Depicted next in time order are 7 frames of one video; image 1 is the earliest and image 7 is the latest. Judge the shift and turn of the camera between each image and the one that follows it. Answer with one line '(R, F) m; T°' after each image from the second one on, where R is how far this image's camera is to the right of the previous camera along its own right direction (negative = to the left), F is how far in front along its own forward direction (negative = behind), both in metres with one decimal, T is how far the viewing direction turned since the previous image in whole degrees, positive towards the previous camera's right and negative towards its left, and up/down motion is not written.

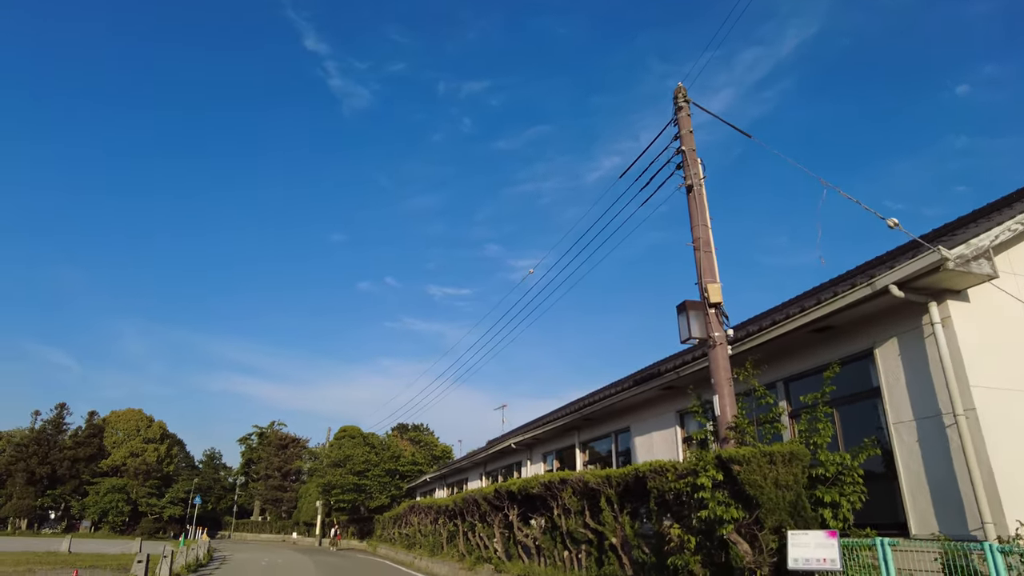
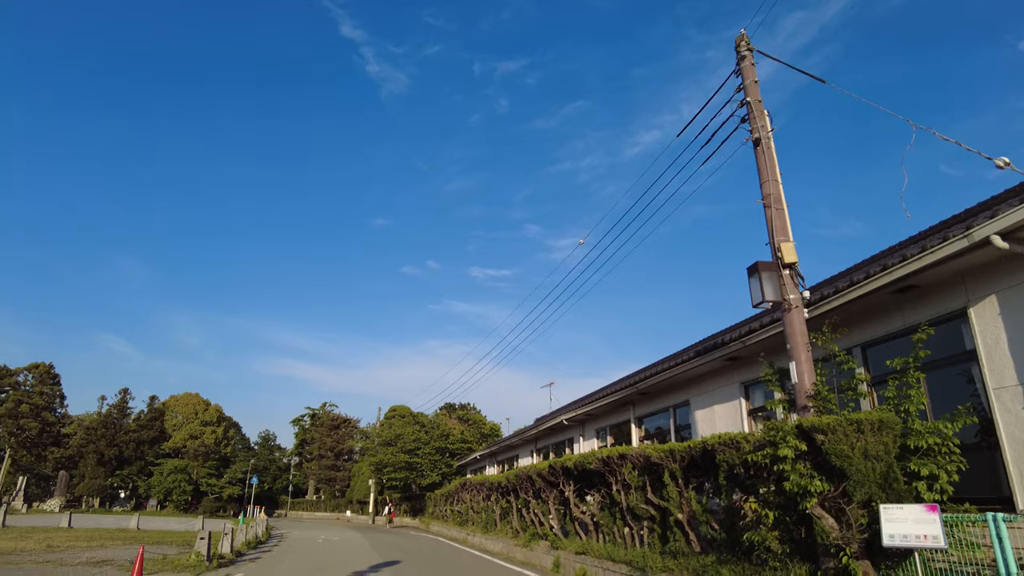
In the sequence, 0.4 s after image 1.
(-0.2, +0.3) m; -4°
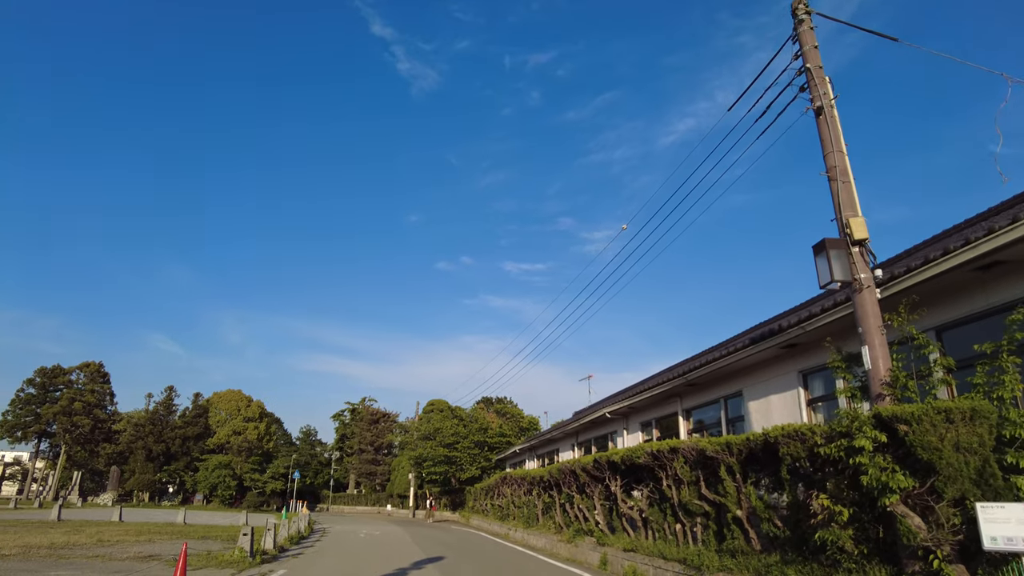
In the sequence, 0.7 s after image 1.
(-0.1, +0.4) m; -3°
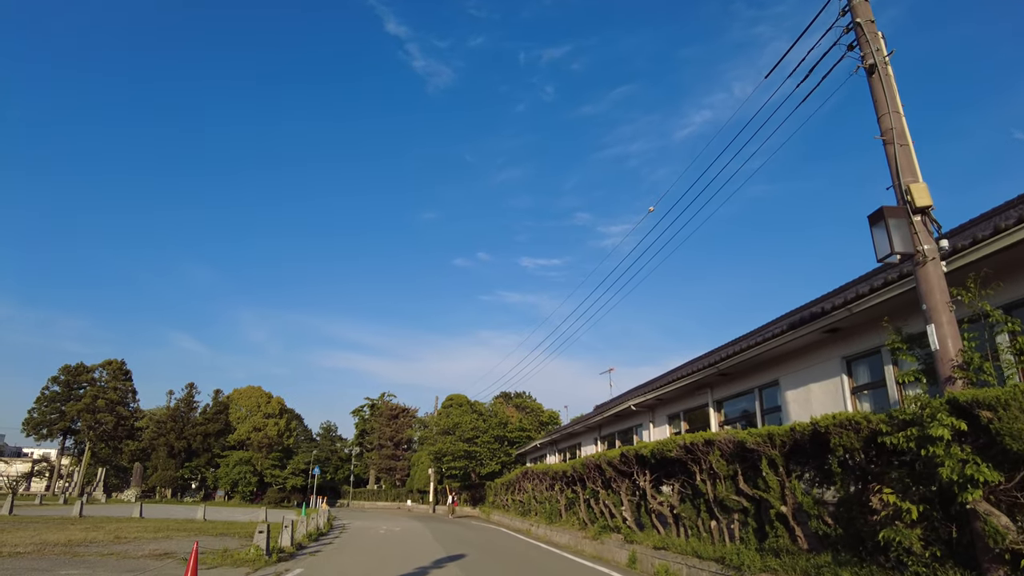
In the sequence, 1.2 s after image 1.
(-0.1, +0.5) m; -2°
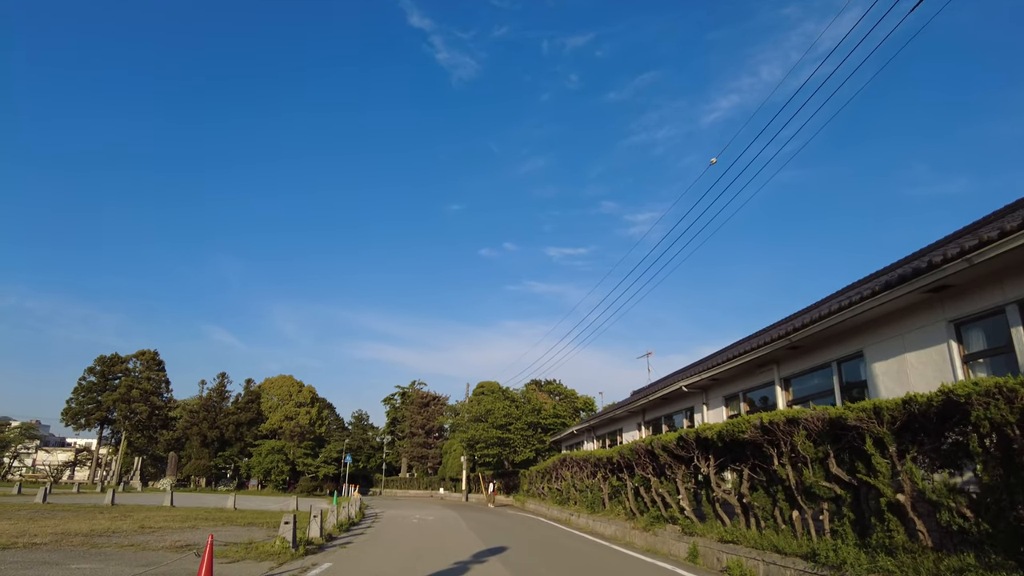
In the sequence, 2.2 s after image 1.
(-0.3, +1.2) m; -2°
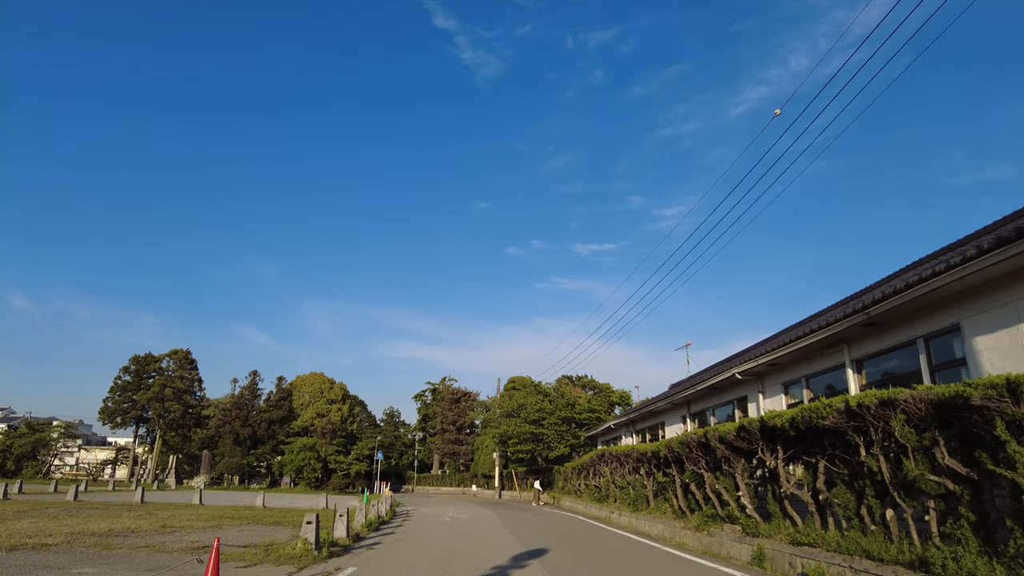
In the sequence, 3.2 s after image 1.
(-0.1, +1.1) m; -3°
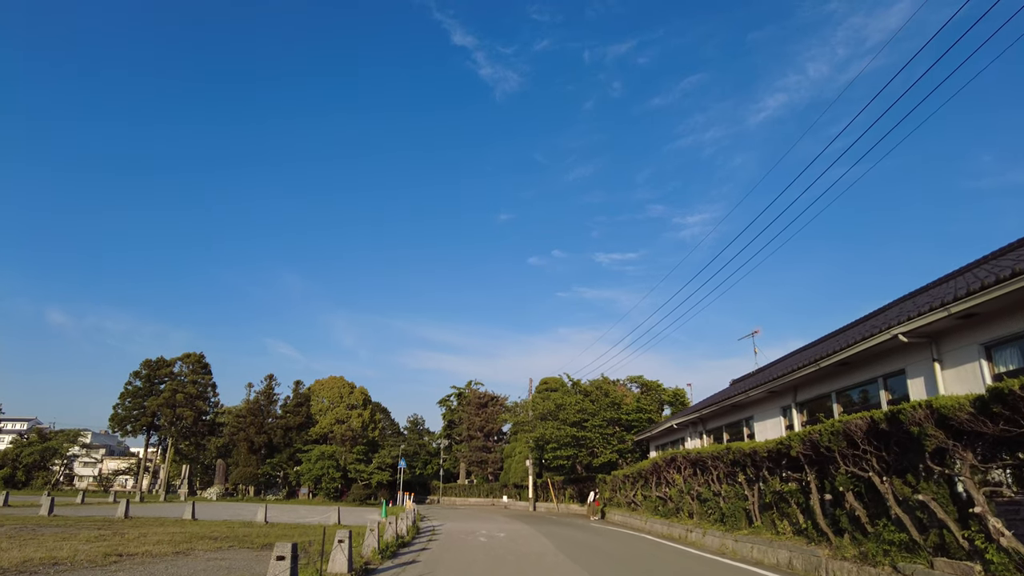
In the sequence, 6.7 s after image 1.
(-0.6, +3.9) m; -2°
